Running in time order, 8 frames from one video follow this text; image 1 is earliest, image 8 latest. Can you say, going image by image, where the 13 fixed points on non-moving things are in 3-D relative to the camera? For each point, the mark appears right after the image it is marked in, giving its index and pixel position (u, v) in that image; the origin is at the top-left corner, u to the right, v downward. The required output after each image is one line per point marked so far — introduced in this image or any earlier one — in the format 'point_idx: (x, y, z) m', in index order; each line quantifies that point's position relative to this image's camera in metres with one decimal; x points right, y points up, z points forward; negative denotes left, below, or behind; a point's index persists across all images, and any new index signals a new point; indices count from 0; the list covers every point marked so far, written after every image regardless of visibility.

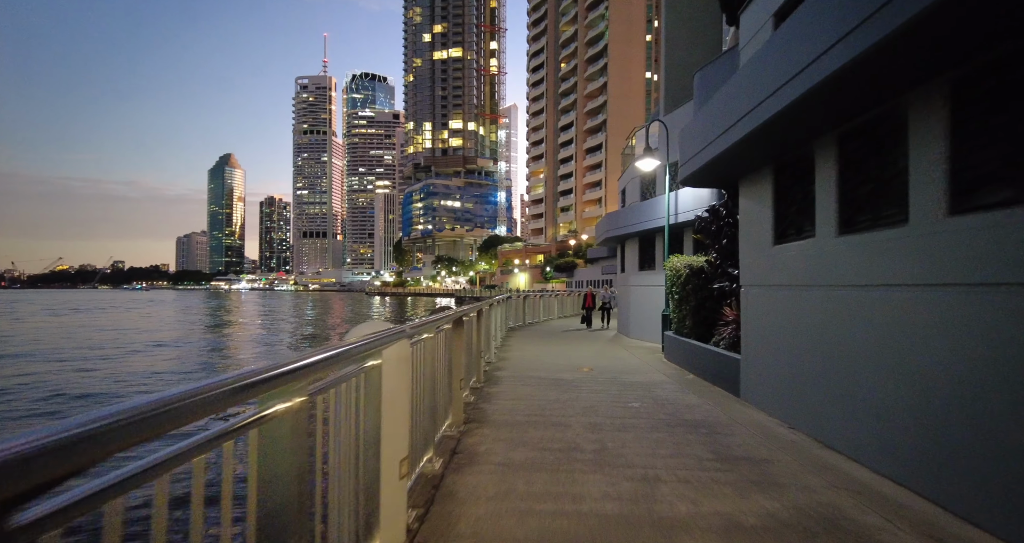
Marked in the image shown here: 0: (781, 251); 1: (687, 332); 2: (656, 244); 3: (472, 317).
0: (+4.7, +0.4, +8.9) m
1: (+4.9, -1.7, +14.1) m
2: (+5.8, +1.1, +19.9) m
3: (-0.9, -1.0, +11.2) m
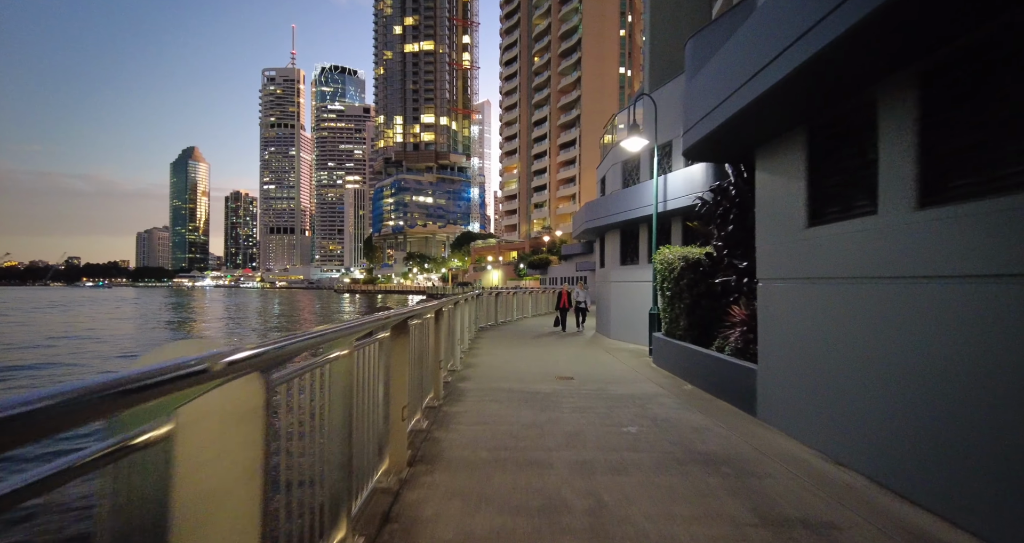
0: (+4.2, +0.5, +7.1) m
1: (+4.1, -1.6, +12.3) m
2: (+4.7, +1.3, +18.1) m
3: (-1.6, -0.9, +9.1) m
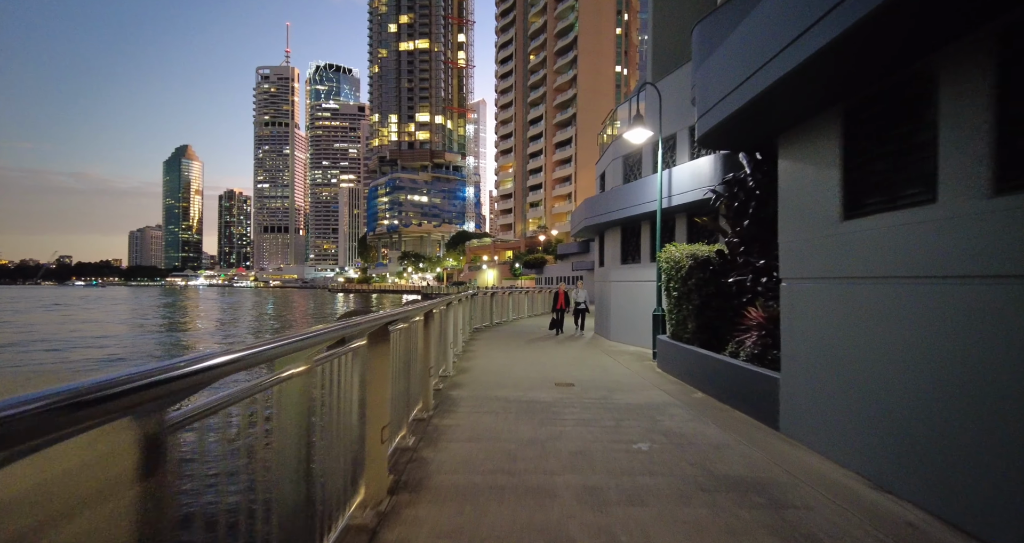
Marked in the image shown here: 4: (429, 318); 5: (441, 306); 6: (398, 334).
0: (+4.1, +0.6, +6.3) m
1: (+4.1, -1.5, +11.5) m
2: (+4.6, +1.3, +17.3) m
3: (-1.6, -0.8, +8.2) m
4: (-1.5, -0.9, +9.2) m
5: (-1.7, -0.9, +12.1) m
6: (-1.5, -0.8, +6.8) m
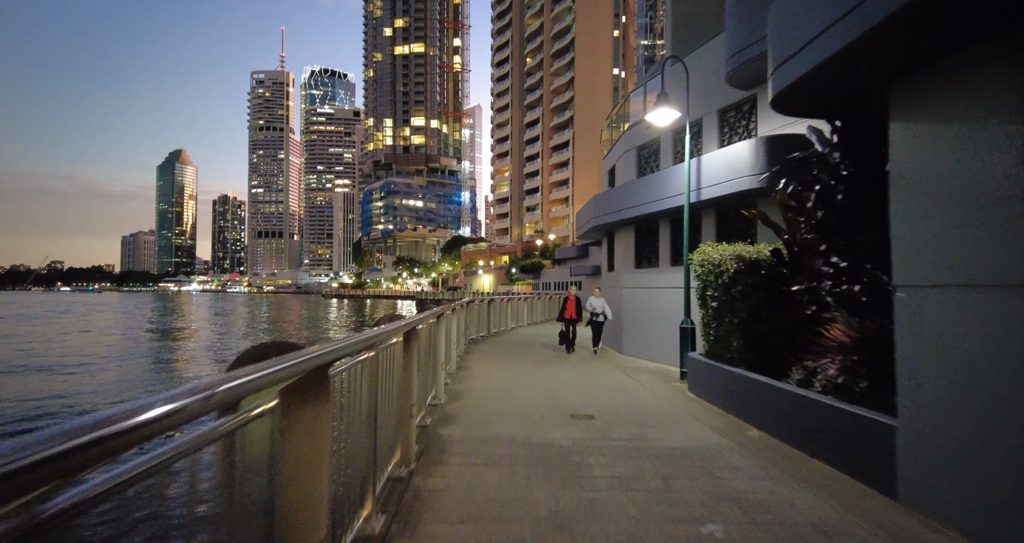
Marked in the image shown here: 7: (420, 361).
0: (+4.3, +0.5, +4.2) m
1: (+4.1, -1.6, +9.4) m
2: (+4.6, +1.2, +15.3) m
3: (-1.5, -0.9, +6.1) m
4: (-1.4, -0.9, +7.1) m
5: (-1.6, -1.0, +10.0) m
6: (-1.4, -0.9, +4.7) m
7: (-1.6, -1.5, +8.2) m
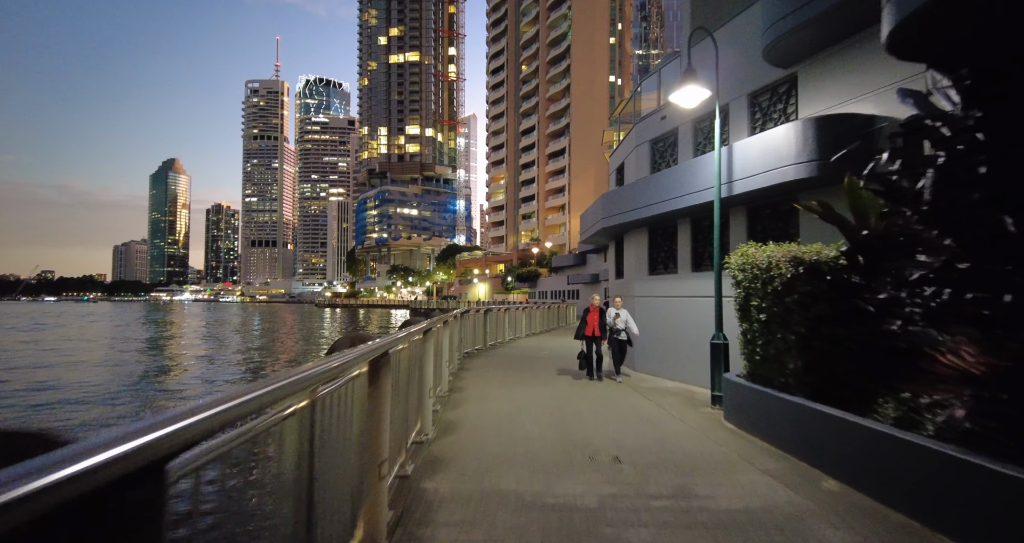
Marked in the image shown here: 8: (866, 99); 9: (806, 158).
0: (+4.4, +0.5, +2.5) m
1: (+4.2, -1.7, +7.7) m
2: (+4.6, +1.0, +13.6) m
3: (-1.4, -0.9, +4.3) m
4: (-1.3, -1.0, +5.3) m
5: (-1.6, -1.1, +8.2) m
6: (-1.3, -0.9, +2.9) m
7: (-1.5, -1.6, +6.4) m
8: (+6.4, +3.1, +9.0) m
9: (+5.4, +2.1, +9.1) m
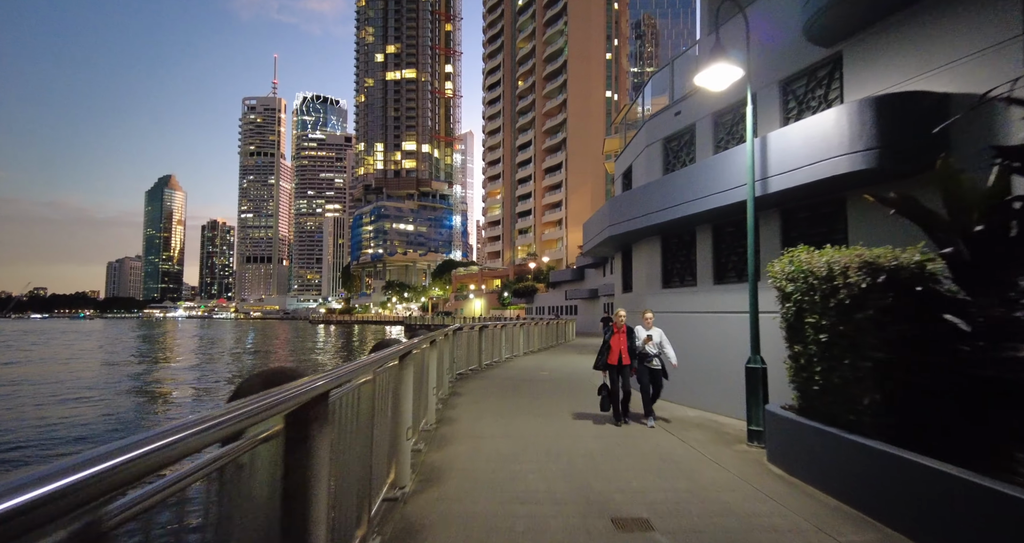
0: (+4.4, +0.6, +1.0) m
1: (+4.2, -1.8, +6.0) m
2: (+4.6, +0.7, +12.0) m
3: (-1.4, -1.0, +2.6) m
4: (-1.3, -1.0, +3.6) m
5: (-1.6, -1.2, +6.5) m
6: (-1.3, -0.9, +1.2) m
7: (-1.5, -1.7, +4.8) m
8: (+6.3, +2.9, +7.5) m
9: (+5.3, +1.9, +7.6) m
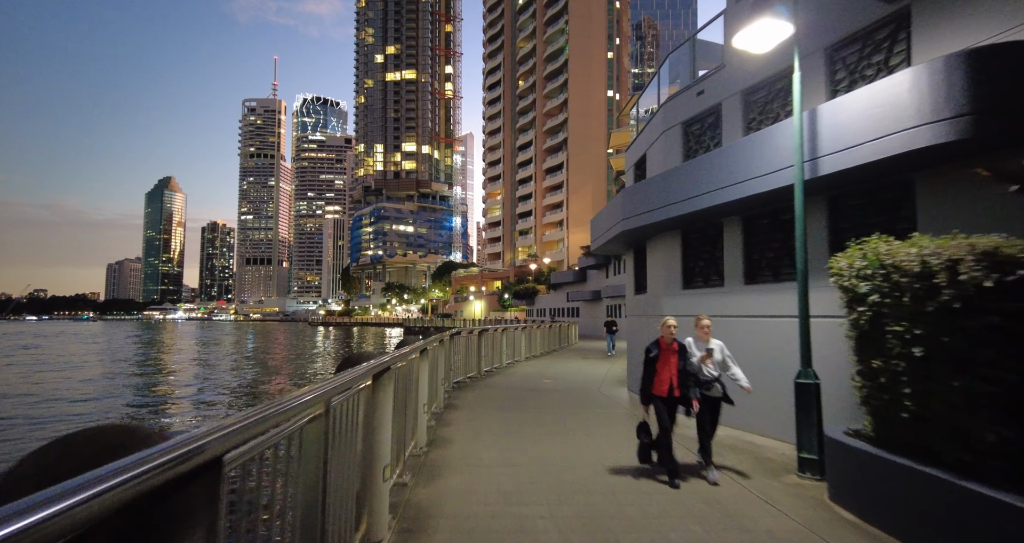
0: (+4.4, +0.7, -0.5) m
1: (+4.2, -1.8, +4.6) m
2: (+4.6, +0.7, +10.6) m
3: (-1.3, -0.9, +1.2) m
4: (-1.3, -1.0, +2.2) m
5: (-1.5, -1.2, +5.1) m
6: (-1.2, -0.8, -0.2) m
7: (-1.4, -1.6, +3.3) m
8: (+6.4, +3.0, +6.1) m
9: (+5.4, +2.0, +6.2) m
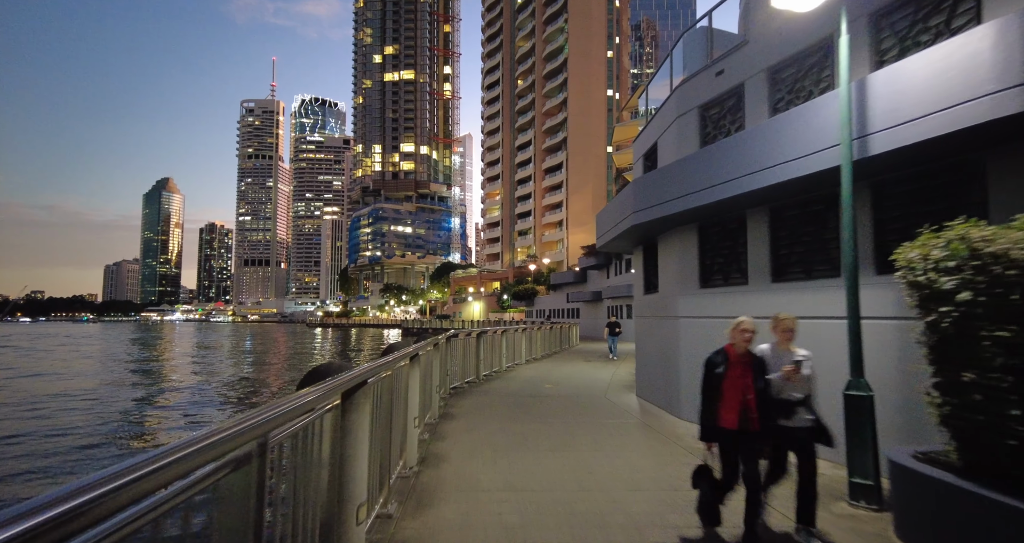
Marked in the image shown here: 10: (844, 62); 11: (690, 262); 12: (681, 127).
0: (+4.5, +0.7, -1.5) m
1: (+4.3, -1.7, +3.6) m
2: (+4.6, +0.8, +9.6) m
3: (-1.3, -0.8, +0.2) m
4: (-1.2, -0.9, +1.1) m
5: (-1.5, -1.1, +4.1) m
6: (-1.2, -0.7, -1.3) m
7: (-1.4, -1.5, +2.3) m
8: (+6.4, +3.1, +5.1) m
9: (+5.4, +2.0, +5.2) m
10: (+4.4, +2.8, +6.6) m
11: (+4.1, +0.3, +11.2) m
12: (+4.0, +3.3, +11.5) m
